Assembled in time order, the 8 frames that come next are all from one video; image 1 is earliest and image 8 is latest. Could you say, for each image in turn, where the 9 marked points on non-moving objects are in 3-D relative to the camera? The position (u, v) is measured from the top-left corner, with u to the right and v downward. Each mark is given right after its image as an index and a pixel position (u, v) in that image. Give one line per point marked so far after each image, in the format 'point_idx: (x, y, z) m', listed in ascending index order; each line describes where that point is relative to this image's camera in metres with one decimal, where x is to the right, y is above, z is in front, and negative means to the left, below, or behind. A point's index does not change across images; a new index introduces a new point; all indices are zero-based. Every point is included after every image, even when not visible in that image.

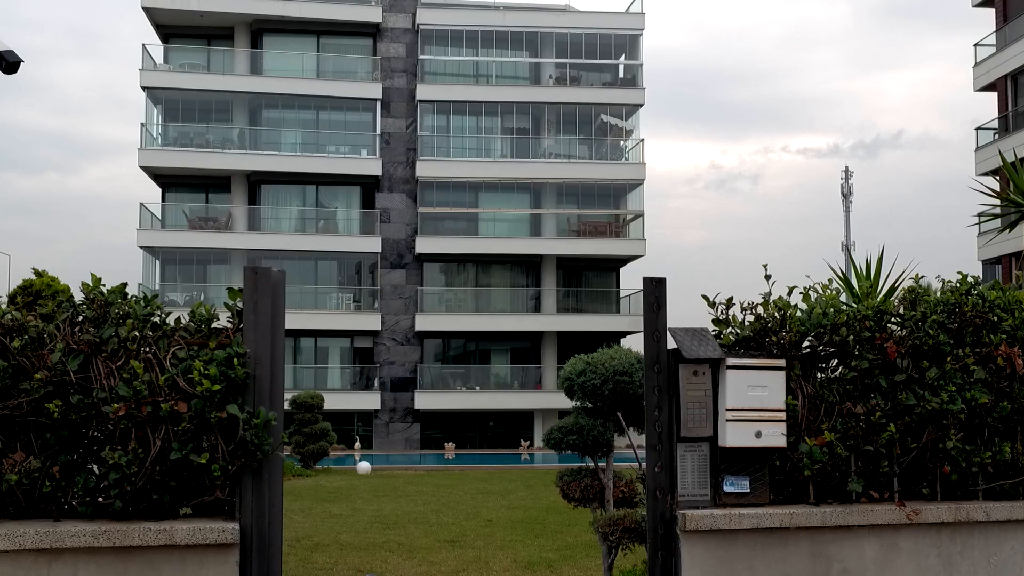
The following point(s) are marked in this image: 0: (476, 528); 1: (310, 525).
0: (-0.5, -3.0, +11.6) m
1: (-2.6, -3.0, +11.7) m
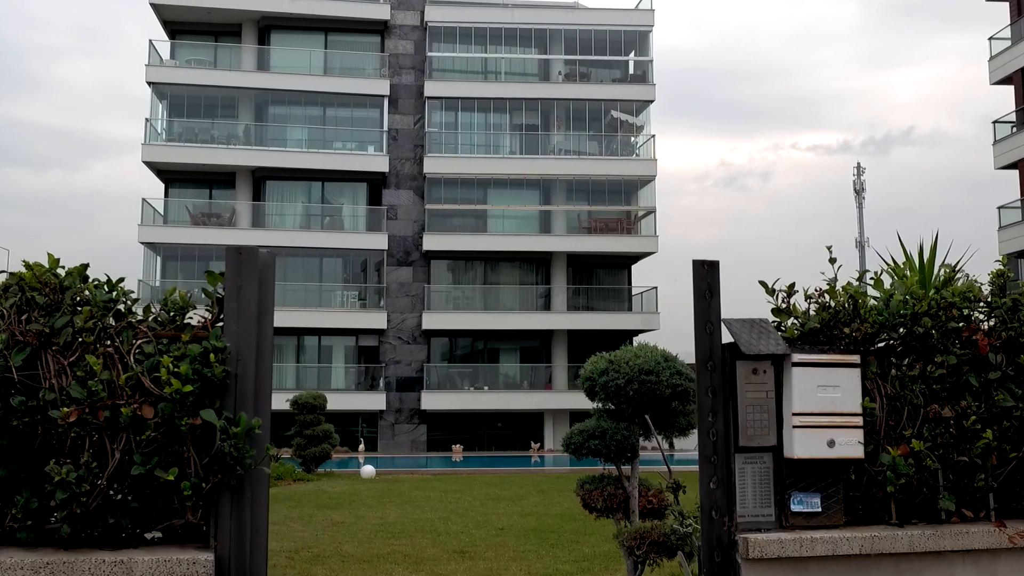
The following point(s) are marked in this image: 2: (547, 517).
0: (-0.3, -3.0, +11.2) m
1: (-2.4, -3.0, +11.3) m
2: (+0.5, -3.2, +12.9) m
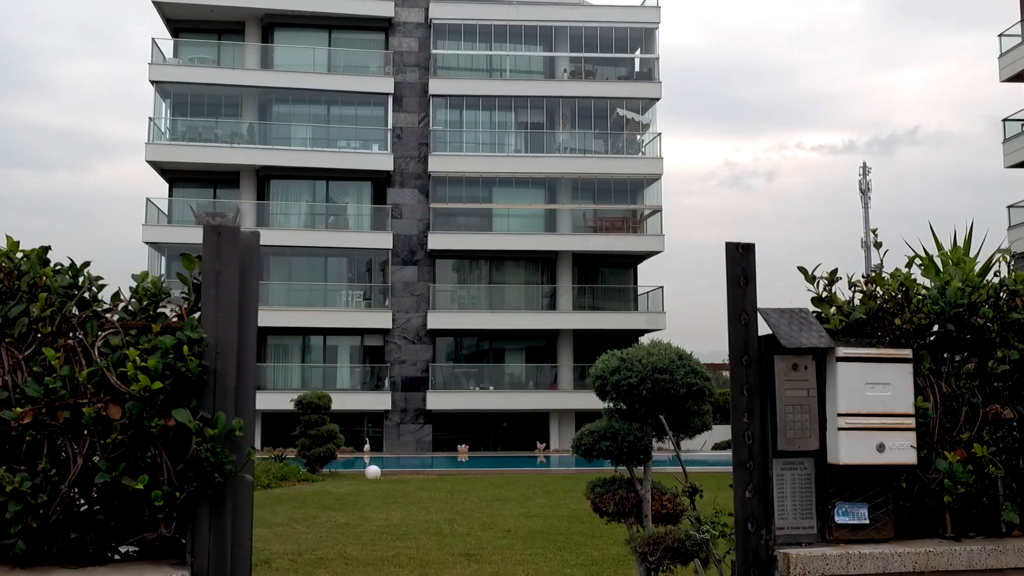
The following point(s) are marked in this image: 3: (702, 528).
0: (-0.2, -3.0, +11.0) m
1: (-2.3, -2.9, +11.0) m
2: (+0.6, -3.1, +12.6) m
3: (+1.0, -1.3, +5.0) m
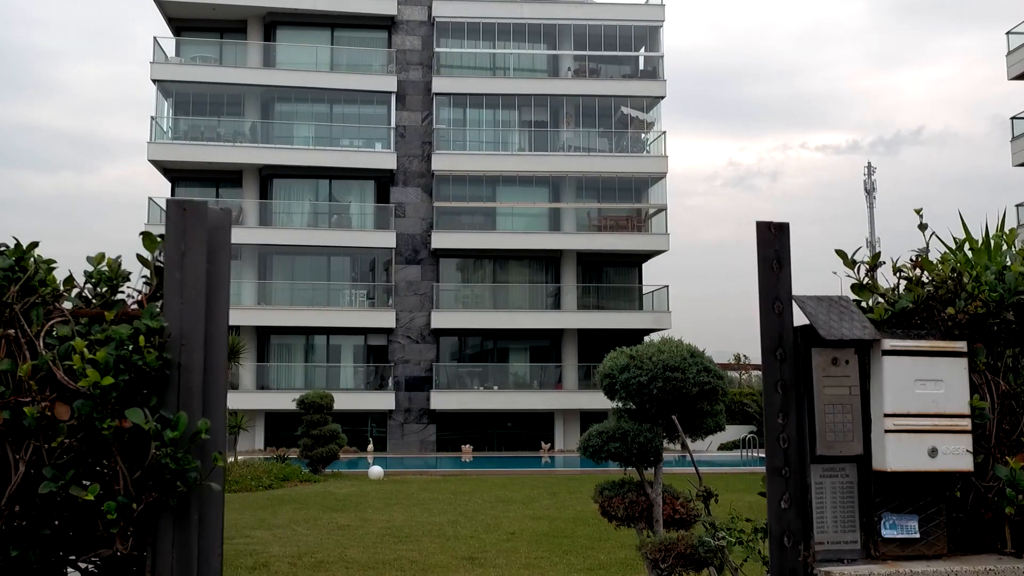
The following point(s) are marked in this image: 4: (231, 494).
0: (-0.2, -2.9, +10.7) m
1: (-2.3, -2.9, +10.8) m
2: (+0.7, -3.1, +12.4) m
3: (+1.0, -1.2, +4.7) m
4: (-5.0, -3.7, +16.6) m
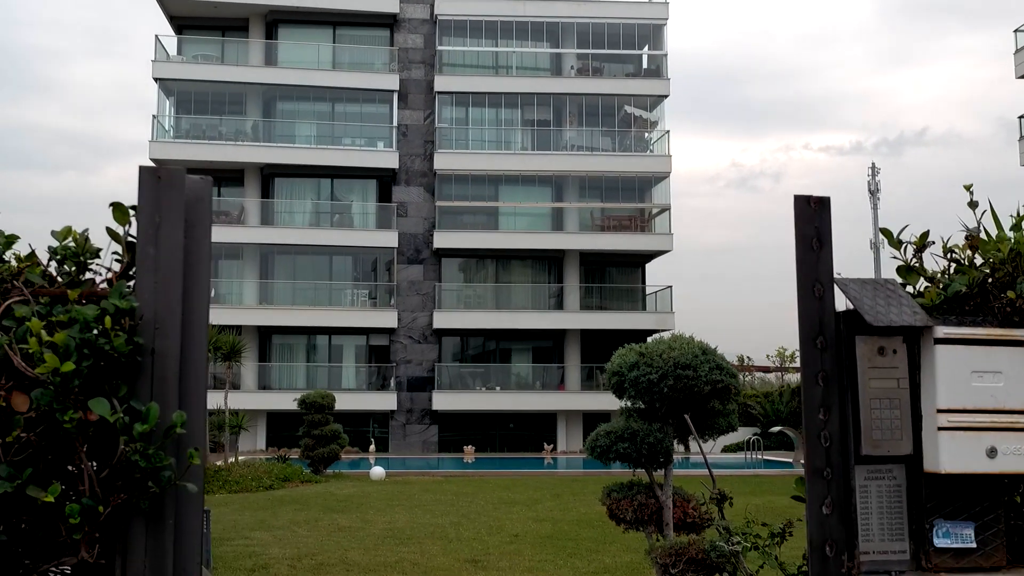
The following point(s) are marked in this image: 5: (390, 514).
0: (-0.1, -2.9, +10.5) m
1: (-2.3, -2.9, +10.6) m
2: (+0.7, -3.1, +12.2) m
3: (+1.1, -1.2, +4.5) m
4: (-5.0, -3.6, +16.4) m
5: (-1.7, -3.2, +13.0) m
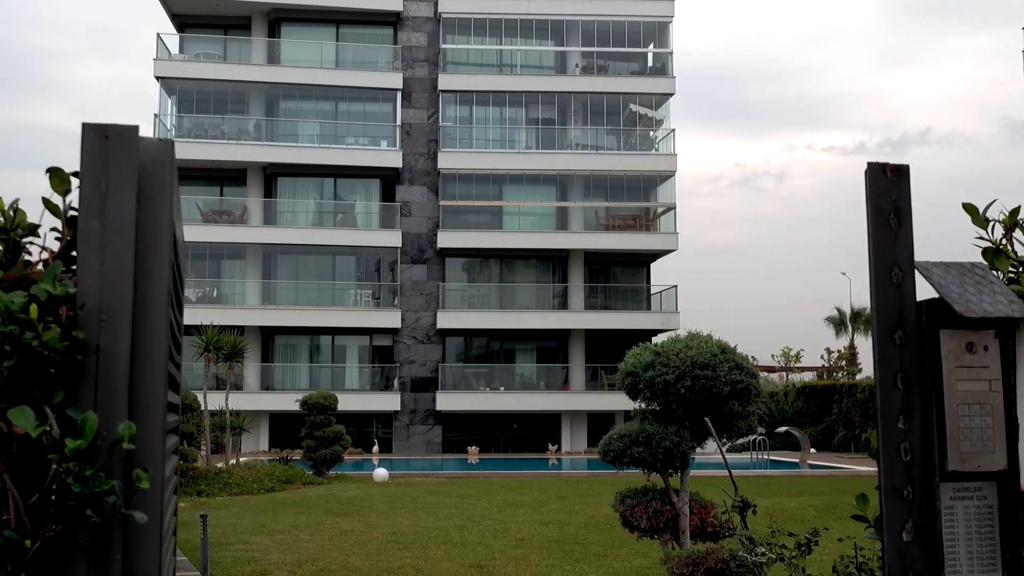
0: (-0.1, -2.9, +10.3) m
1: (-2.2, -2.9, +10.4) m
2: (+0.8, -3.0, +11.9) m
3: (+1.1, -1.2, +4.3) m
4: (-4.9, -3.6, +16.2) m
5: (-1.6, -3.1, +12.7) m
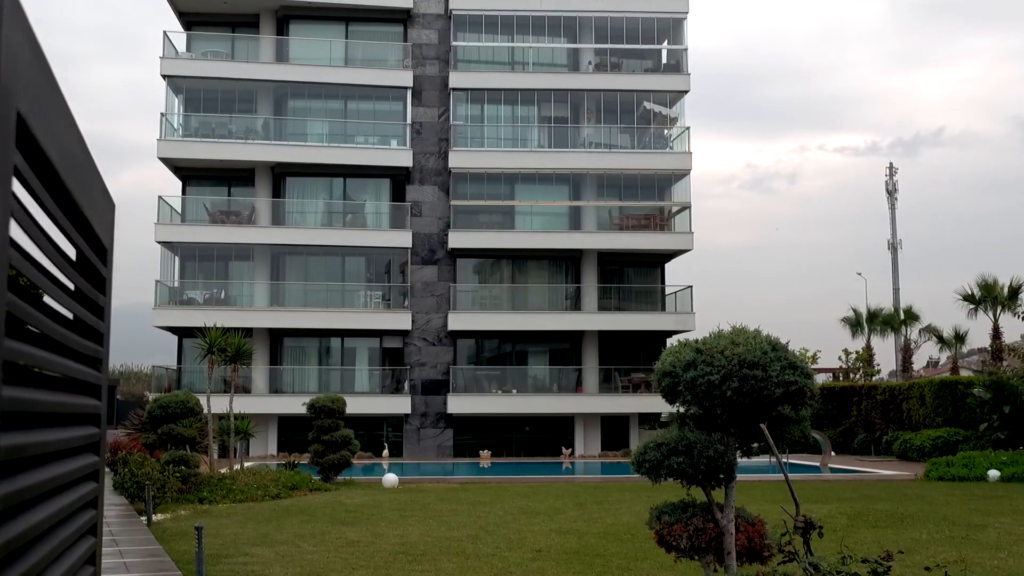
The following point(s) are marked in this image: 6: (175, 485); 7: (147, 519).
0: (+0.1, -2.8, +9.7) m
1: (-2.0, -2.8, +9.8) m
2: (+1.0, -3.0, +11.3) m
3: (+1.2, -1.1, +3.7) m
4: (-4.6, -3.6, +15.6) m
5: (-1.4, -3.1, +12.2) m
6: (-5.4, -3.2, +14.9) m
7: (-4.9, -3.1, +12.4) m
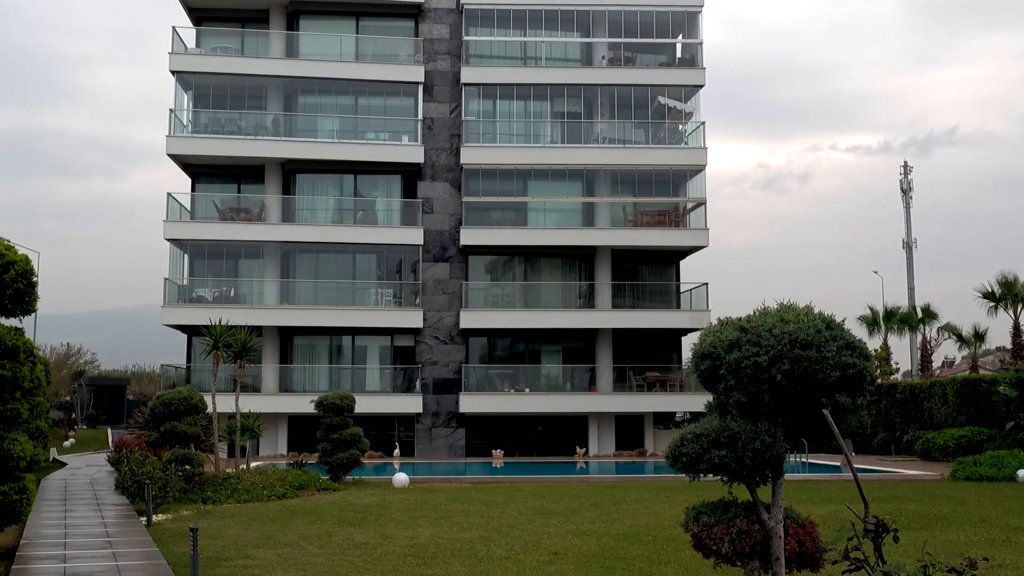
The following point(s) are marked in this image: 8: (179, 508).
0: (+0.2, -2.7, +9.2) m
1: (-1.9, -2.7, +9.4) m
2: (+1.1, -2.9, +10.8) m
3: (+1.3, -1.0, +3.2) m
4: (-4.4, -3.5, +15.2) m
5: (-1.2, -3.0, +11.7) m
6: (-5.2, -3.1, +14.5) m
7: (-4.7, -3.0, +12.0) m
8: (-5.2, -3.5, +14.7) m
